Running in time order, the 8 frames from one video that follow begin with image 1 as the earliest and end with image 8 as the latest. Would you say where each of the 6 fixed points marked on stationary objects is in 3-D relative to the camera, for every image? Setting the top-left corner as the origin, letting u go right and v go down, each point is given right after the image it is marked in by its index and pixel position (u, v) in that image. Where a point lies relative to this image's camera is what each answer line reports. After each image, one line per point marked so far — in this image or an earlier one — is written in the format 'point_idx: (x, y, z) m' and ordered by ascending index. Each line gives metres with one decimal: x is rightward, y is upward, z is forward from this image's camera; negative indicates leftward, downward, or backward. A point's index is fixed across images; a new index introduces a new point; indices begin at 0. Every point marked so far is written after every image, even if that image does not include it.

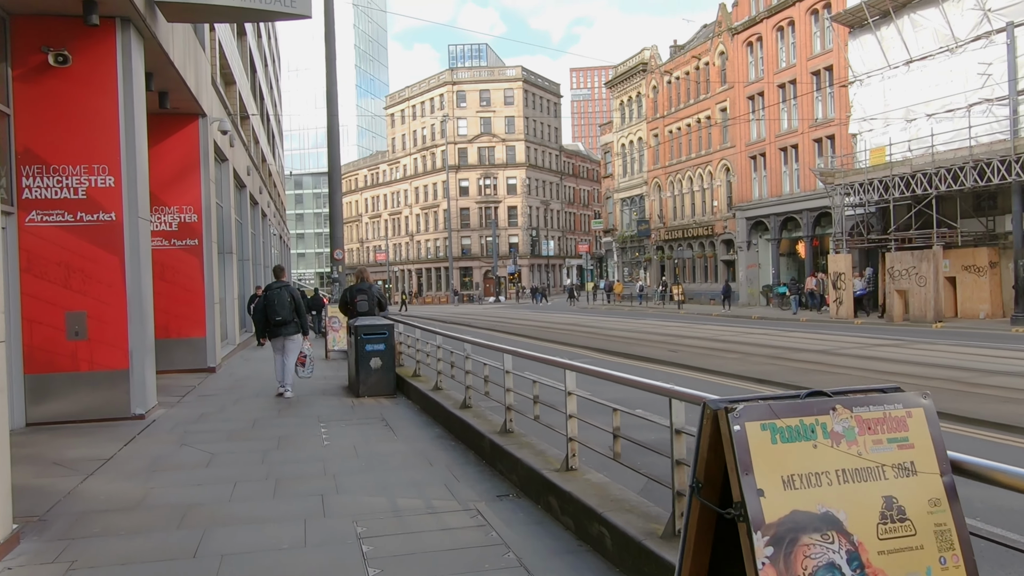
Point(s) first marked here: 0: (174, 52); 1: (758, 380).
0: (-4.2, +2.9, +10.2) m
1: (+4.1, -1.5, +13.6) m
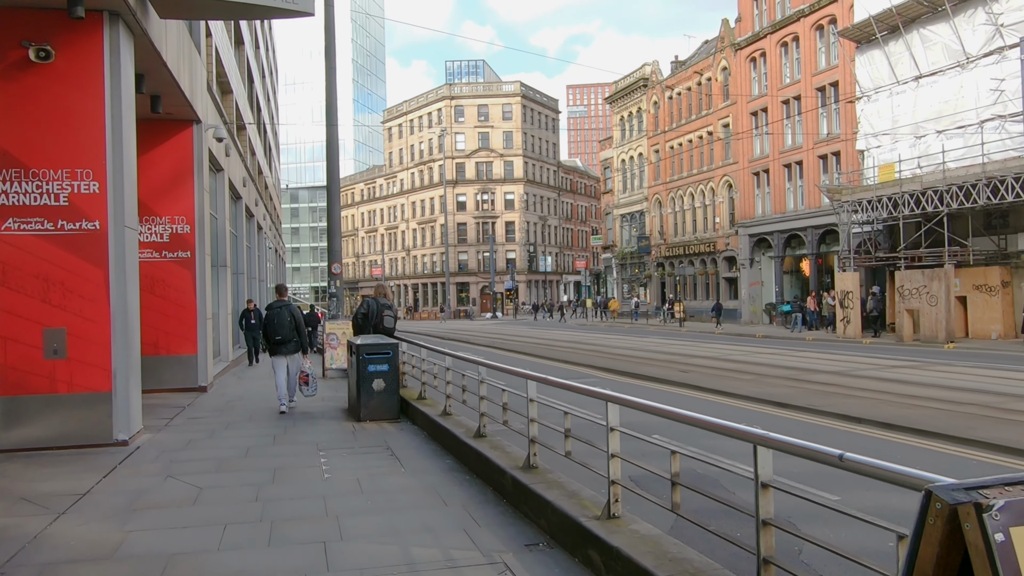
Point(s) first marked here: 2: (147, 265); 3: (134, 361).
0: (-4.0, +2.7, +9.6) m
1: (+4.2, -1.8, +12.9) m
2: (-5.4, +0.3, +12.2) m
3: (-3.7, -0.7, +8.1) m
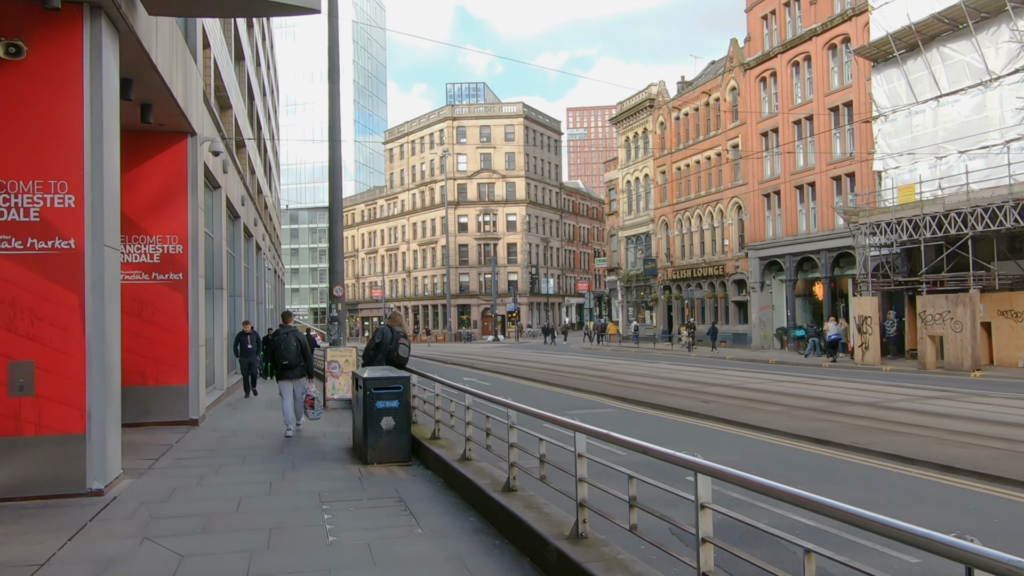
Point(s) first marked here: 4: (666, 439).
0: (-3.8, +2.5, +8.8) m
1: (+4.4, -2.2, +11.9) m
2: (-5.2, 0.0, +11.3) m
3: (-3.5, -0.9, +7.2) m
4: (+2.4, -2.3, +12.7) m
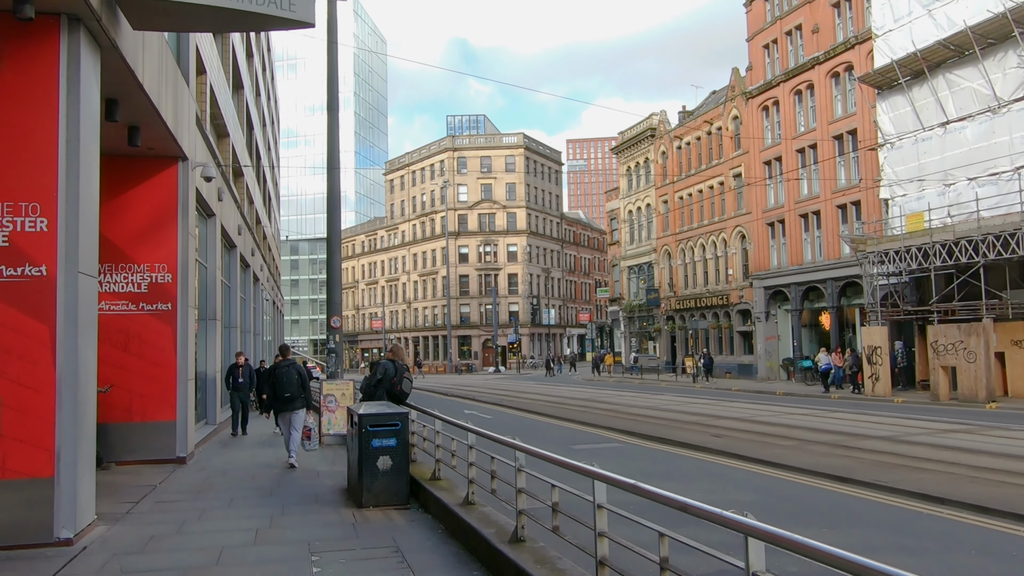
0: (-3.7, +2.2, +8.4) m
1: (+4.5, -2.6, +11.3) m
2: (-5.1, -0.4, +10.8) m
3: (-3.4, -1.2, +6.6) m
4: (+2.4, -2.7, +12.1) m
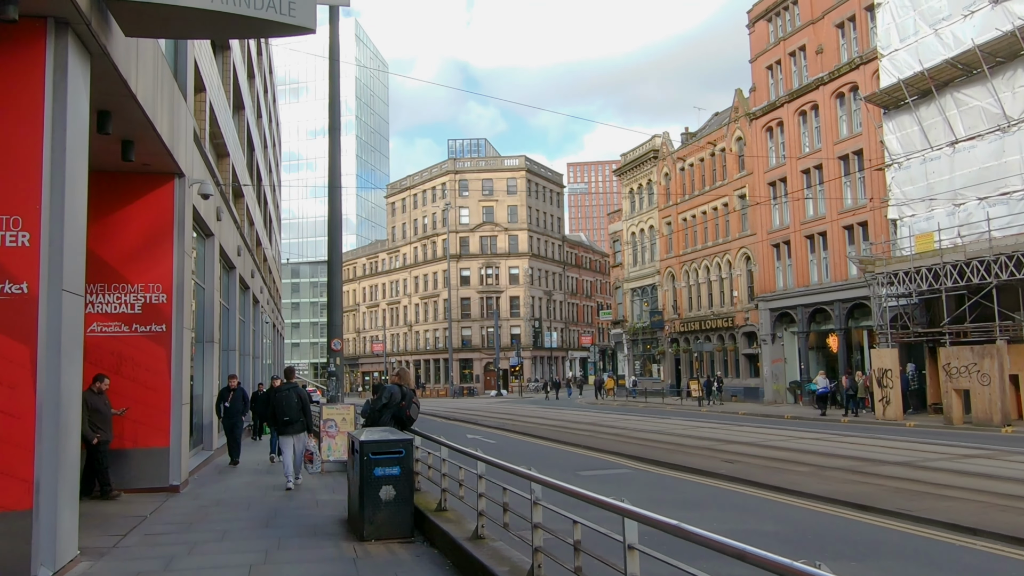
0: (-3.6, +2.0, +8.0) m
1: (+4.6, -2.9, +10.9) m
2: (-5.0, -0.7, +10.4) m
3: (-3.3, -1.3, +6.2) m
4: (+2.5, -3.0, +11.6) m
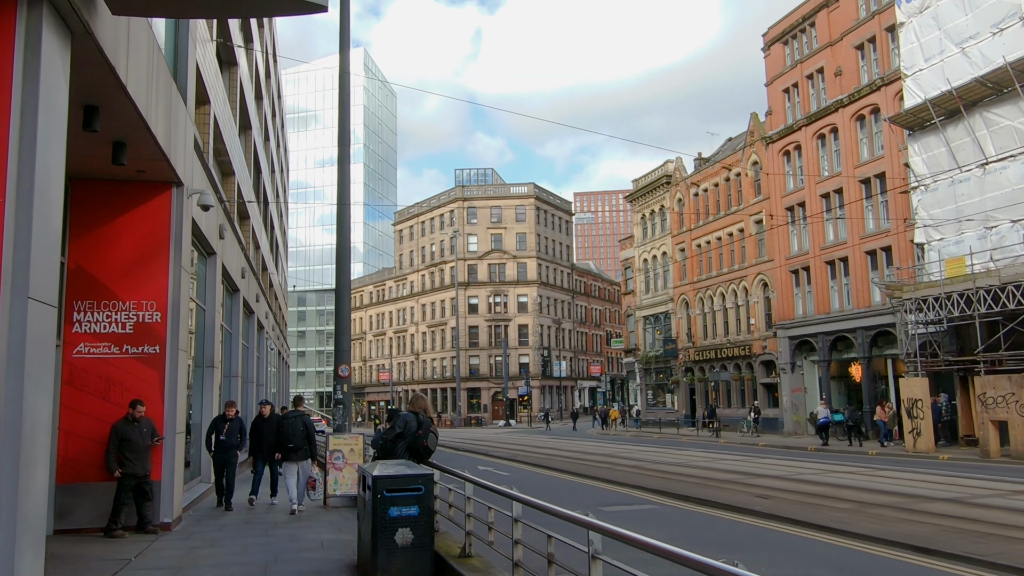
0: (-3.3, +1.9, +7.2) m
1: (+4.9, -3.1, +9.8) m
2: (-4.7, -0.9, +9.5) m
3: (-3.1, -1.4, +5.3) m
4: (+2.8, -3.3, +10.6) m
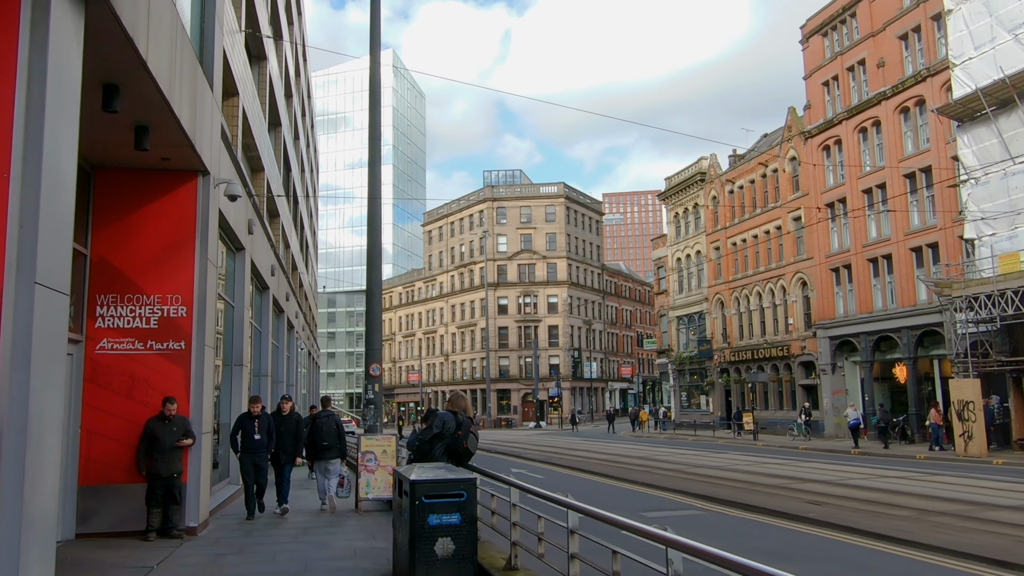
0: (-3.0, +1.9, +6.8) m
1: (+5.3, -3.0, +9.1) m
2: (-4.3, -0.8, +9.1) m
3: (-2.7, -1.3, +4.8) m
4: (+3.3, -3.2, +9.9) m
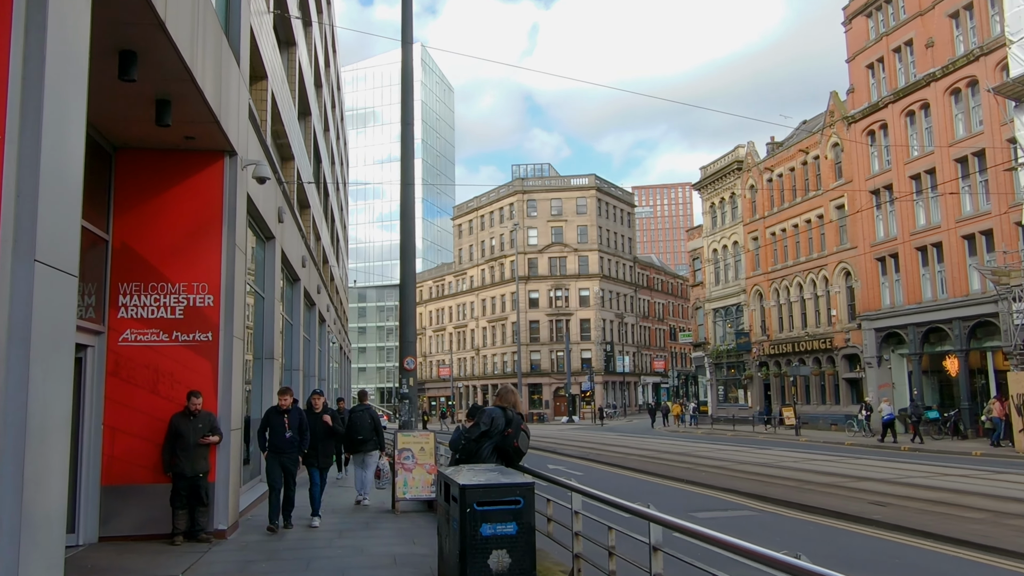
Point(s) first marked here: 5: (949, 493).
0: (-2.6, +2.1, +6.2) m
1: (+5.9, -2.8, +8.2) m
2: (-3.8, -0.7, +8.6) m
3: (-2.4, -1.2, +4.2) m
4: (+3.9, -3.0, +9.1) m
5: (+7.4, -3.5, +14.2) m
